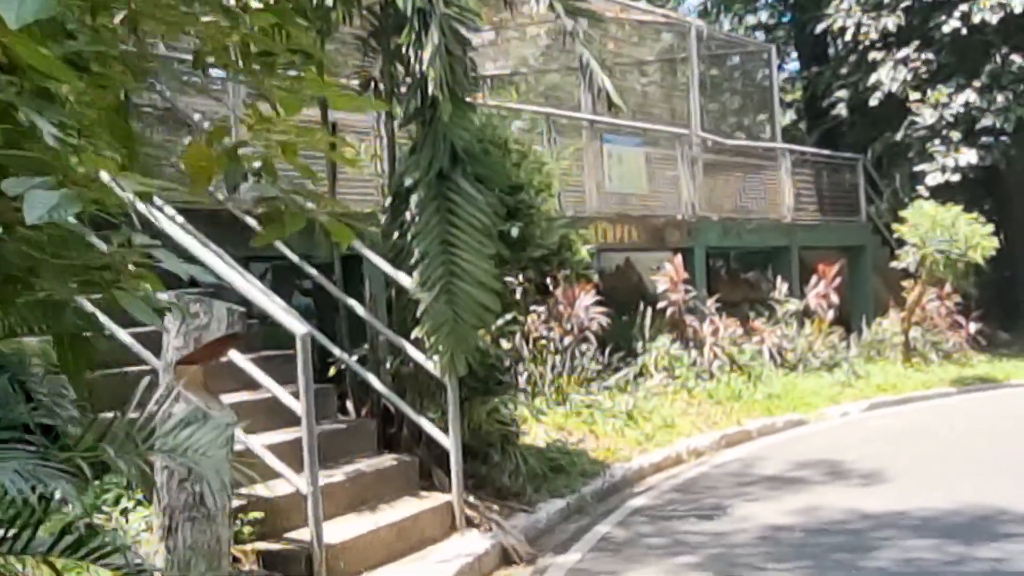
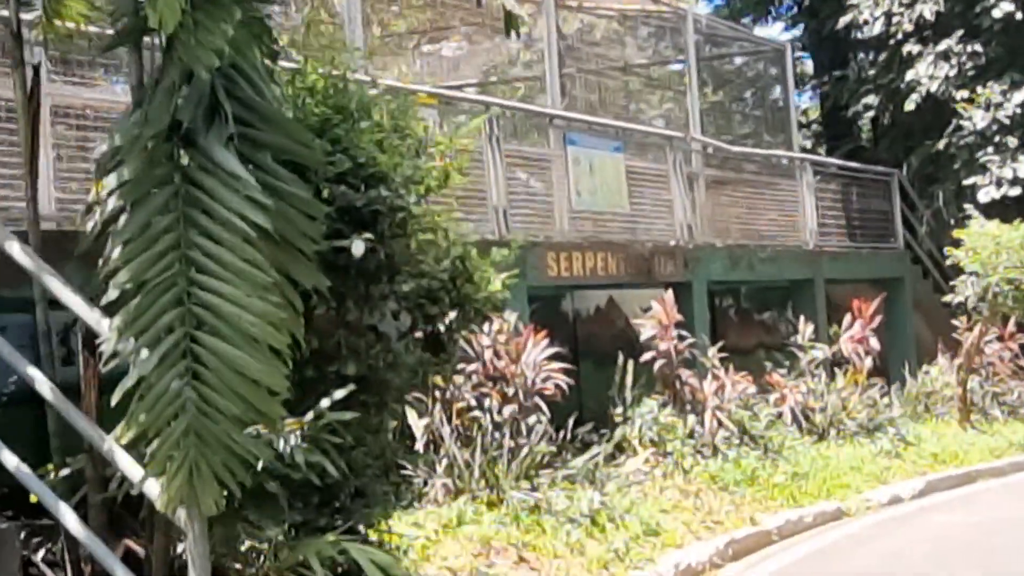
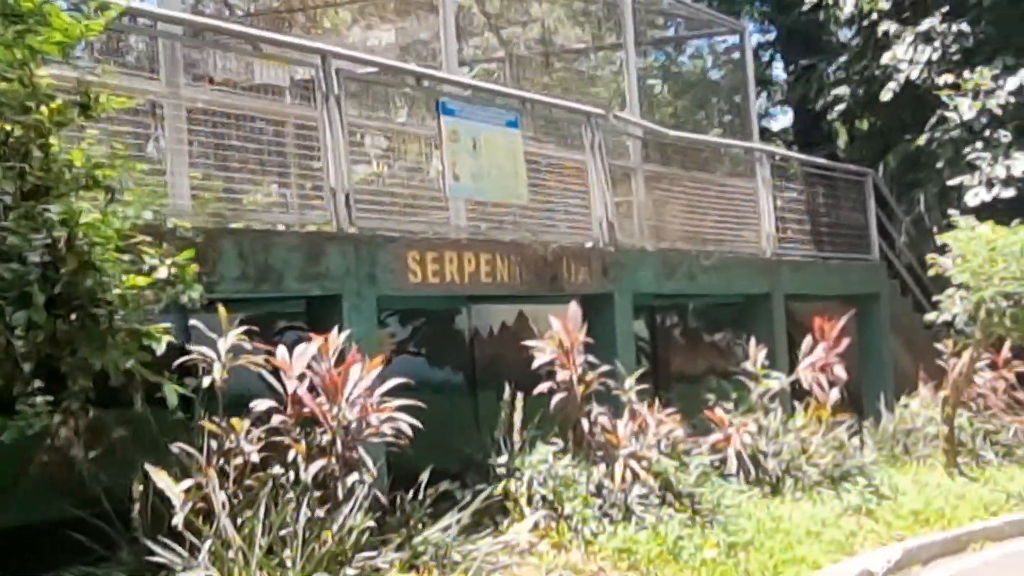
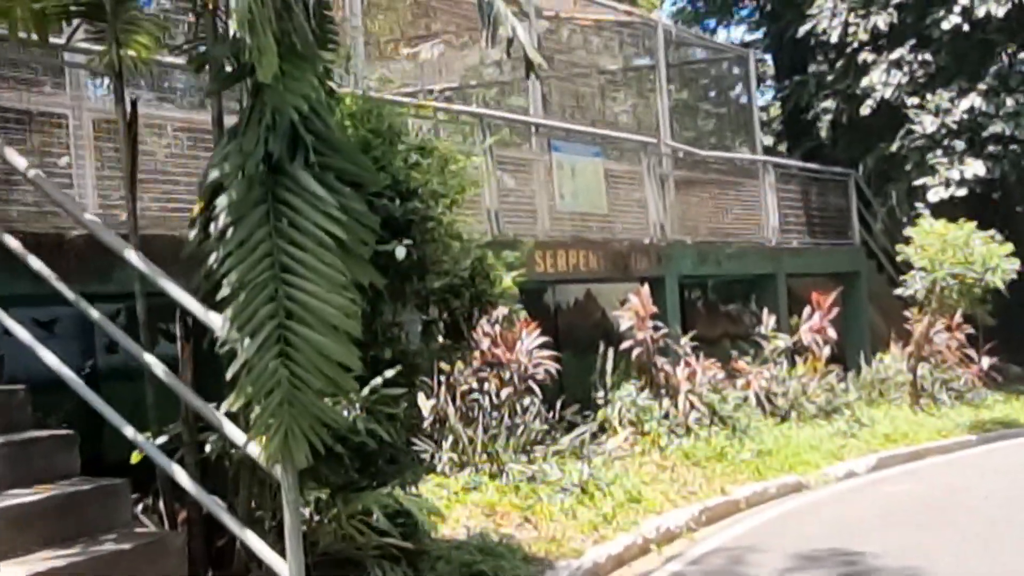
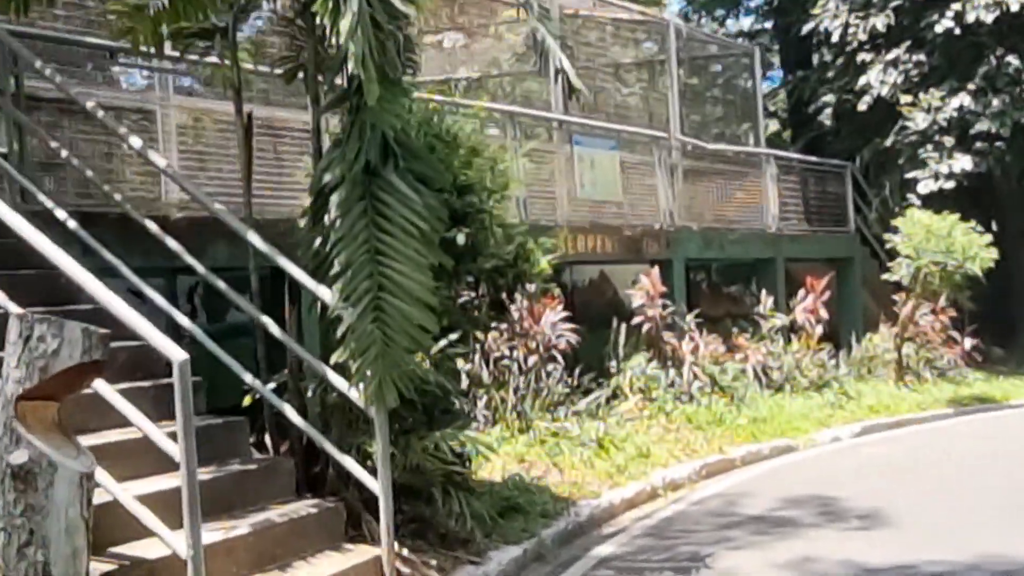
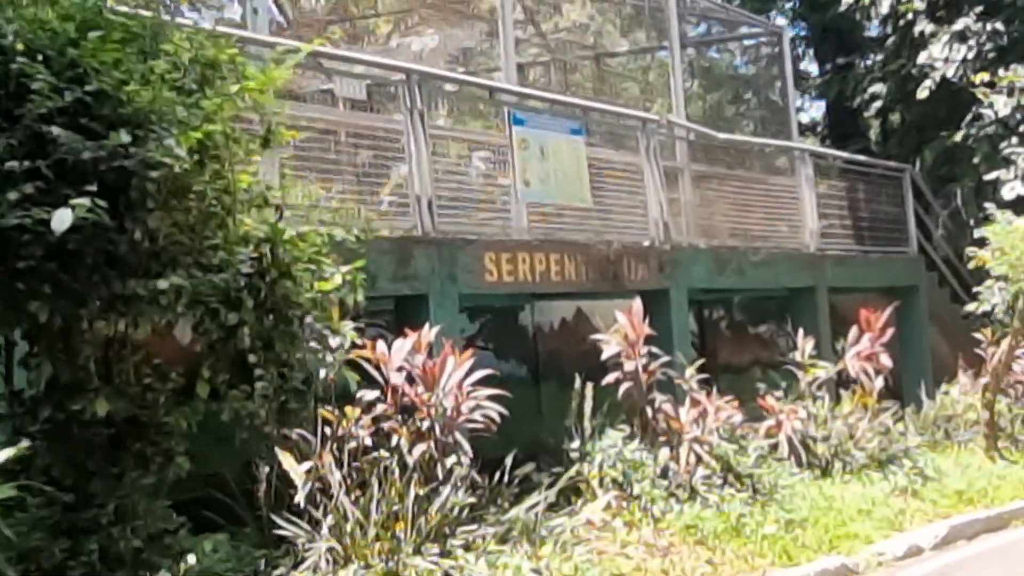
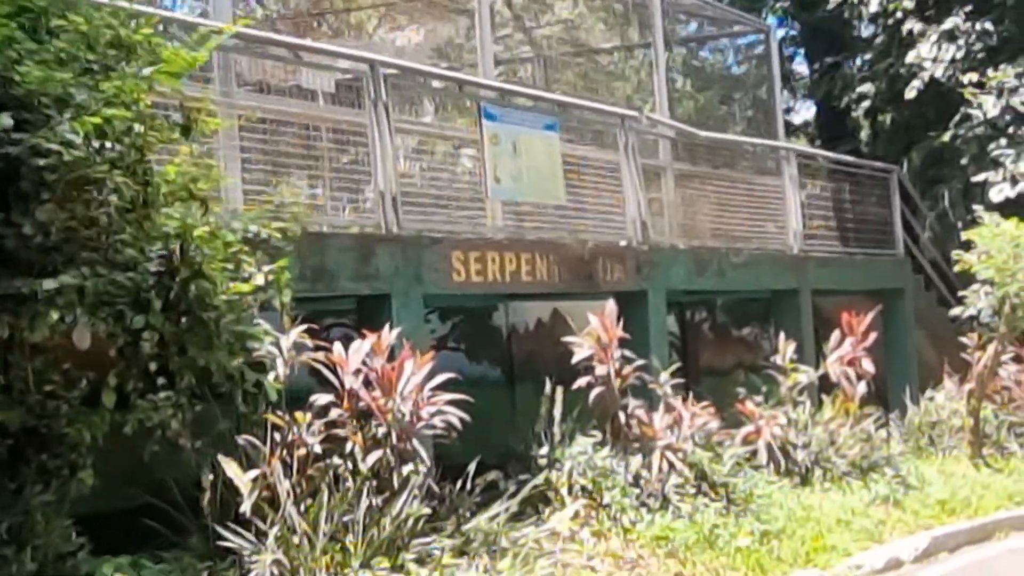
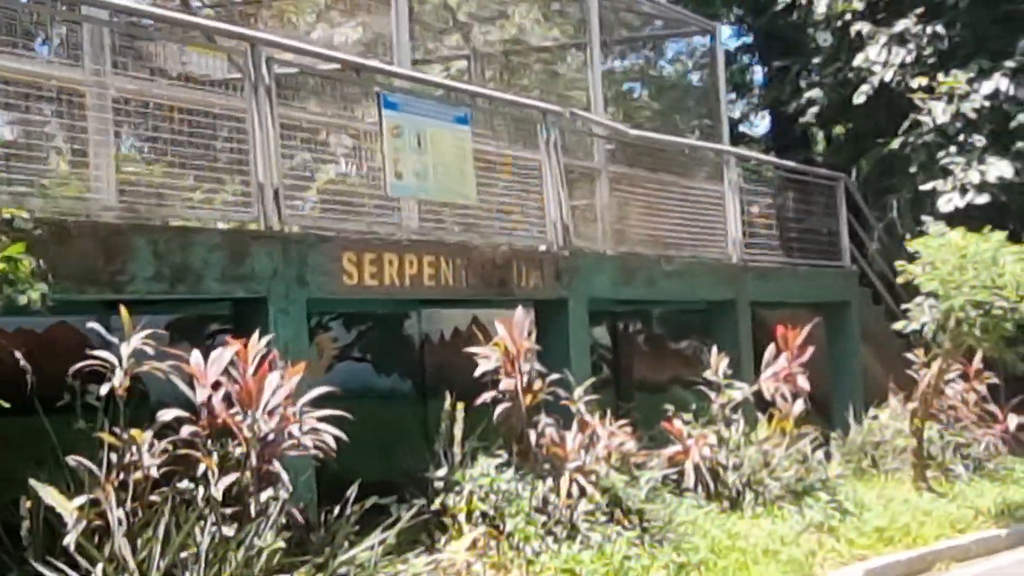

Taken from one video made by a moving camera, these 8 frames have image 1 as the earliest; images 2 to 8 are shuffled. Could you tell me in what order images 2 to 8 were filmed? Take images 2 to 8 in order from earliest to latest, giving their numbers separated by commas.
5, 4, 2, 6, 7, 3, 8
